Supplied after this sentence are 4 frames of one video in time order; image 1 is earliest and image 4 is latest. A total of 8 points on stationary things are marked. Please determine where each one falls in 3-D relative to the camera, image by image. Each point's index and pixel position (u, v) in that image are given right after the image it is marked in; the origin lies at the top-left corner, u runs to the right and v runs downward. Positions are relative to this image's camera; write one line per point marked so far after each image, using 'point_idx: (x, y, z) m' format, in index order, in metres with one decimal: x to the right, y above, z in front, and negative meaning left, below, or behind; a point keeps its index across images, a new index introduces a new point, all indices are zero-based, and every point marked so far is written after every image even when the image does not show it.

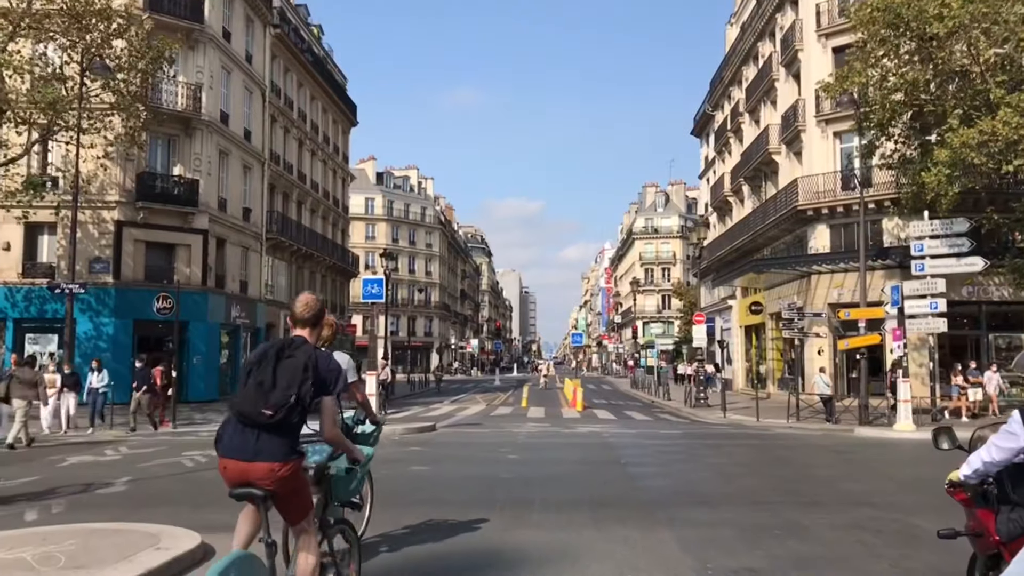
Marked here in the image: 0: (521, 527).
0: (+0.1, -2.2, +7.6) m
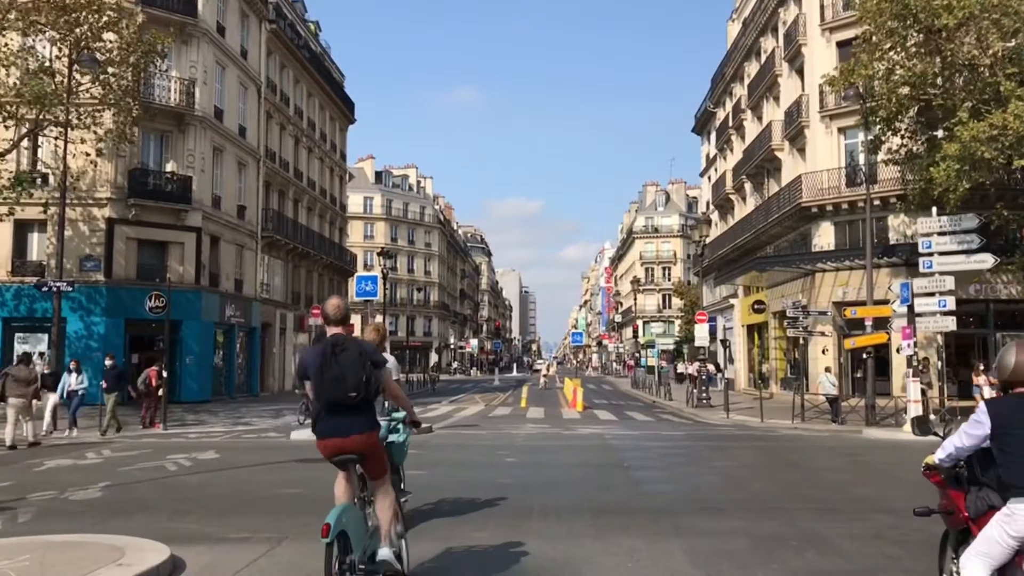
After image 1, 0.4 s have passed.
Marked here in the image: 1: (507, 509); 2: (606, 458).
0: (+0.1, -2.1, +7.1) m
1: (0.0, -2.2, +8.4) m
2: (+1.4, -2.5, +12.4) m
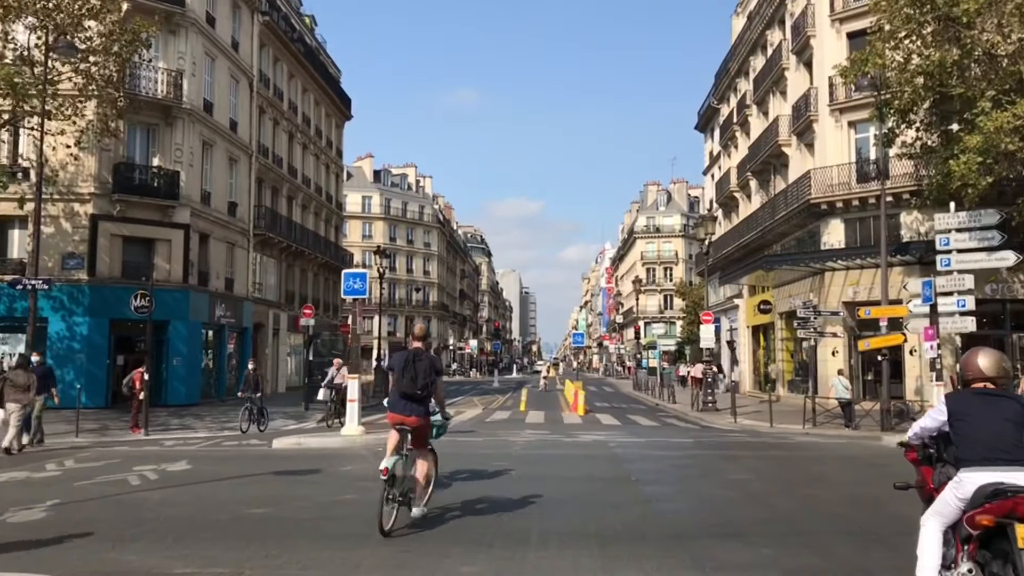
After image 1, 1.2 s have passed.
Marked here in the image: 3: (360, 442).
0: (0.0, -2.1, +6.1) m
1: (-0.1, -2.2, +7.4) m
2: (+1.4, -2.5, +11.4) m
3: (-2.6, -2.6, +14.3) m
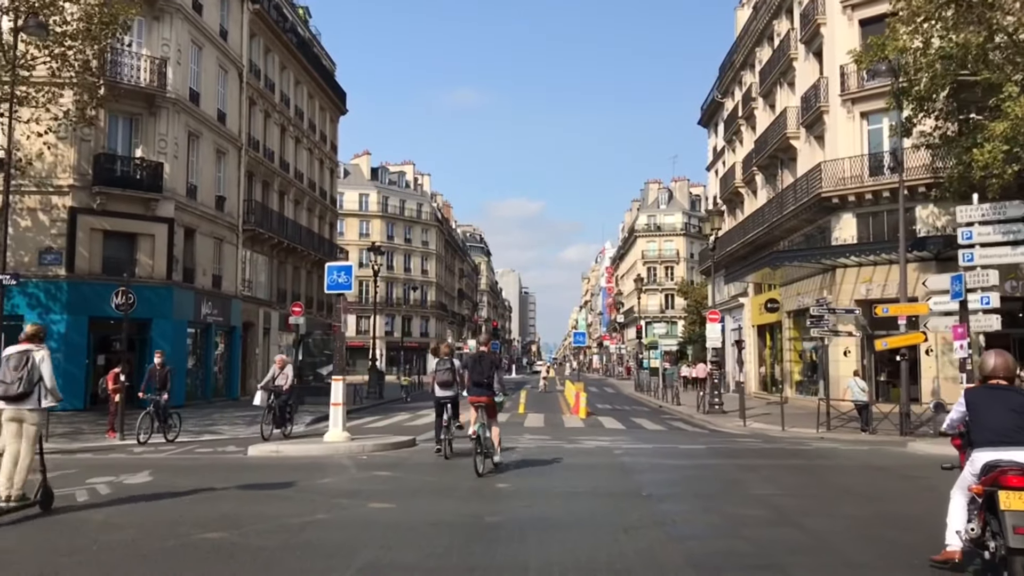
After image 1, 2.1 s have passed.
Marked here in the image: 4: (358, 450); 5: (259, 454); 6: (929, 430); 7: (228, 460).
0: (0.0, -2.0, +5.0) m
1: (-0.1, -2.1, +6.3) m
2: (+1.3, -2.4, +10.3) m
3: (-2.6, -2.5, +13.2) m
4: (-2.4, -2.6, +13.3) m
5: (-3.9, -2.6, +13.0) m
6: (+9.9, -3.4, +20.0) m
7: (-4.2, -2.6, +12.5) m
